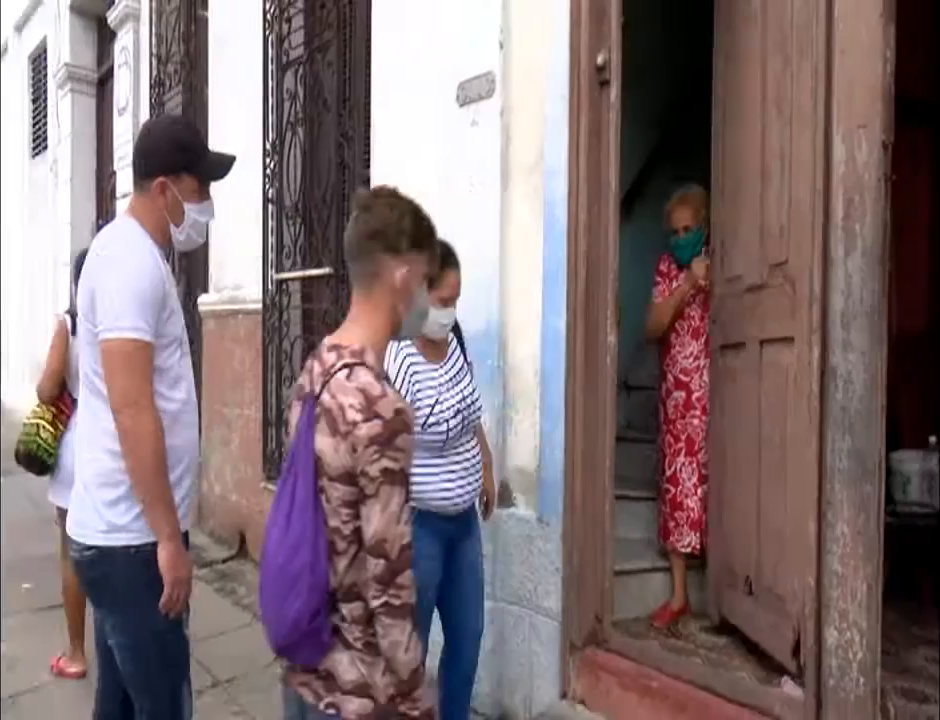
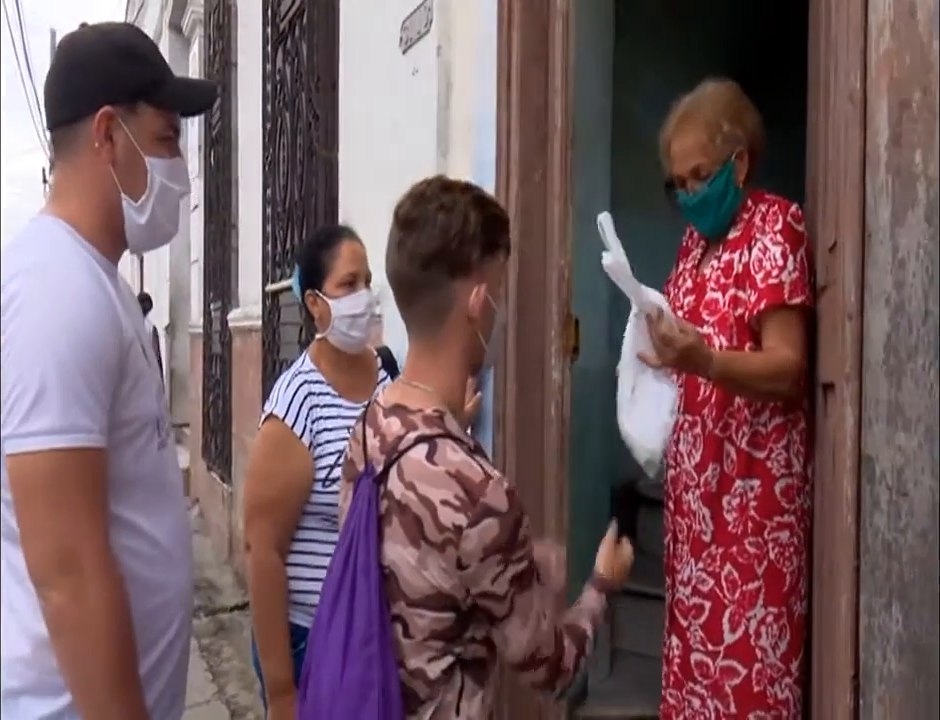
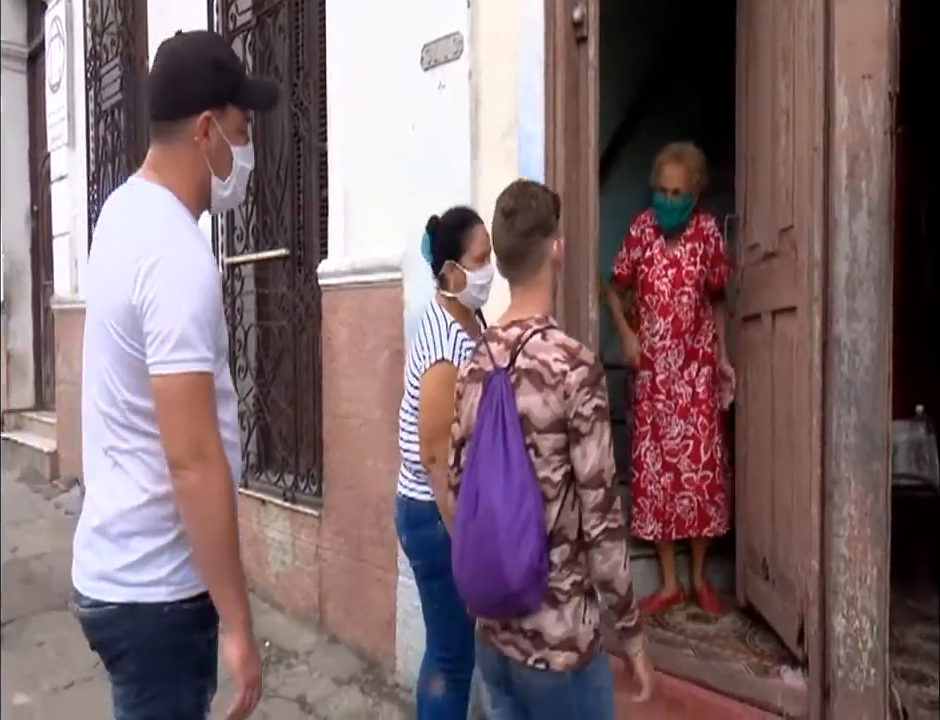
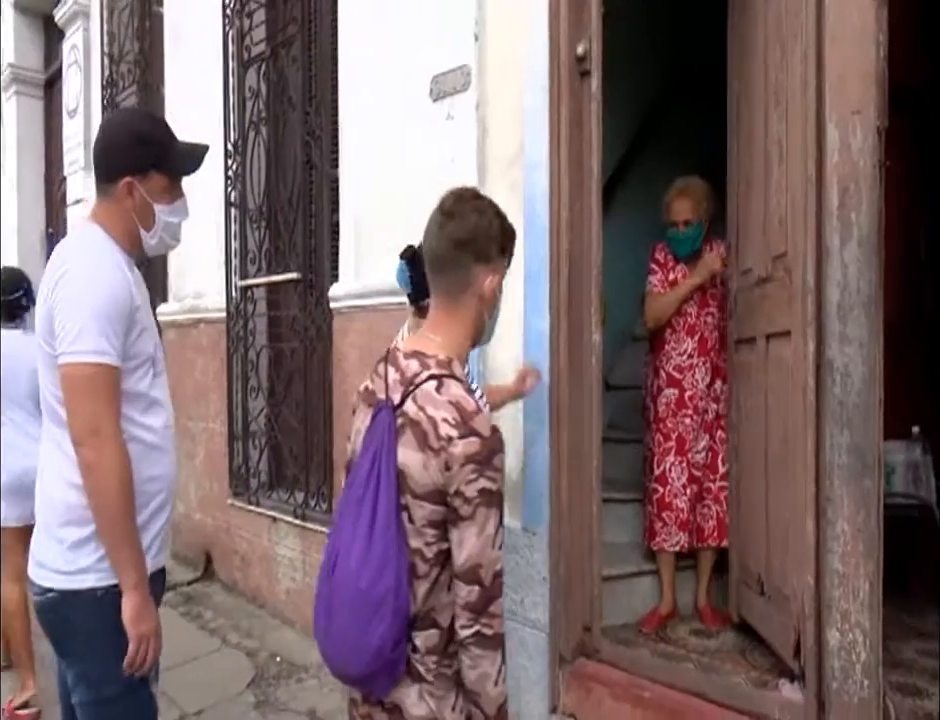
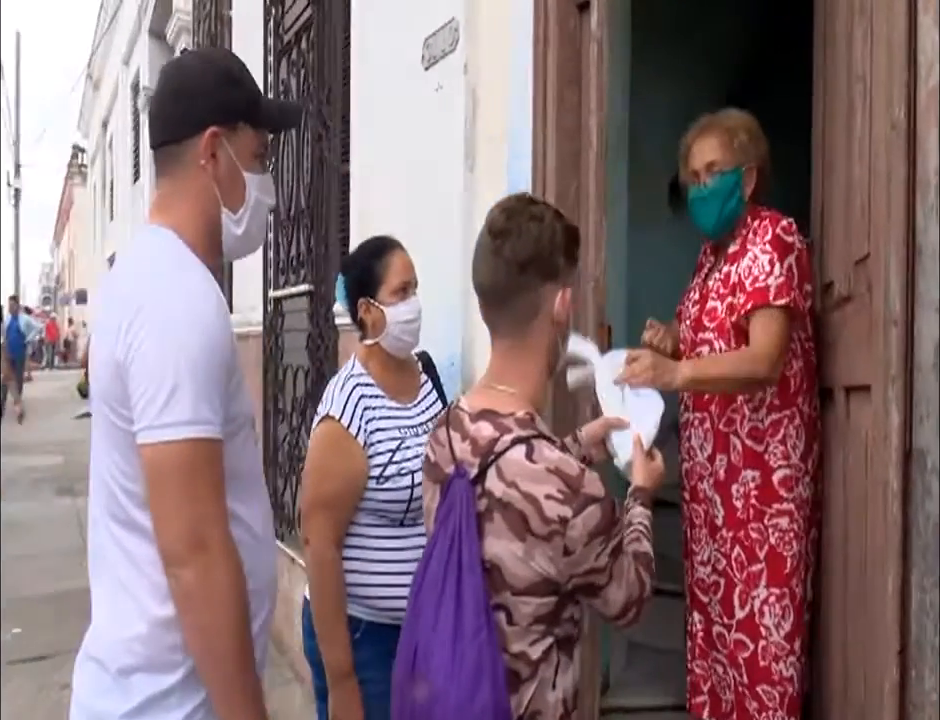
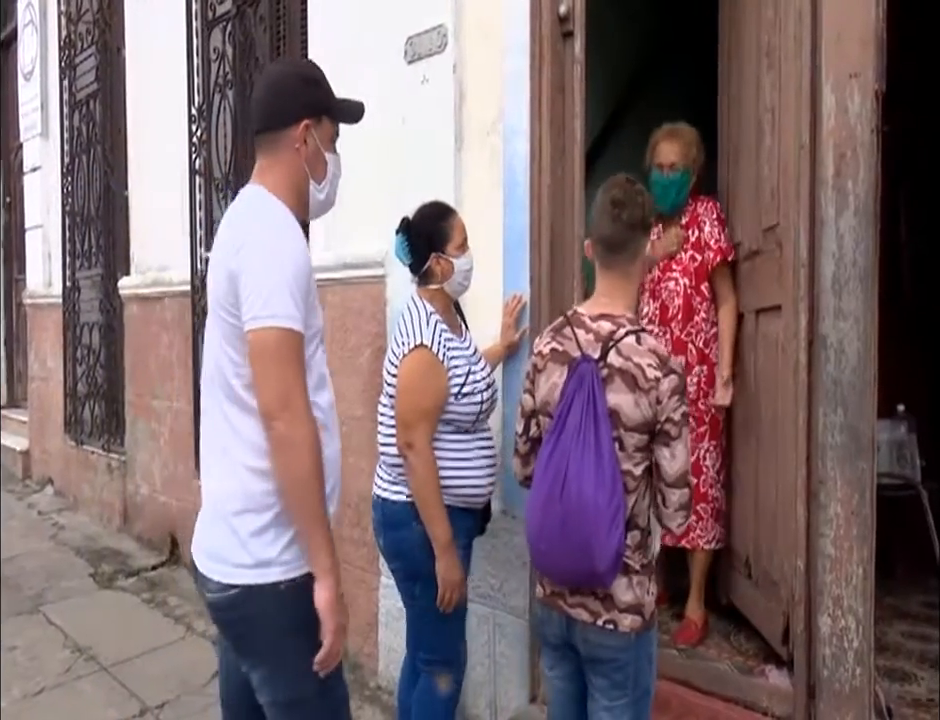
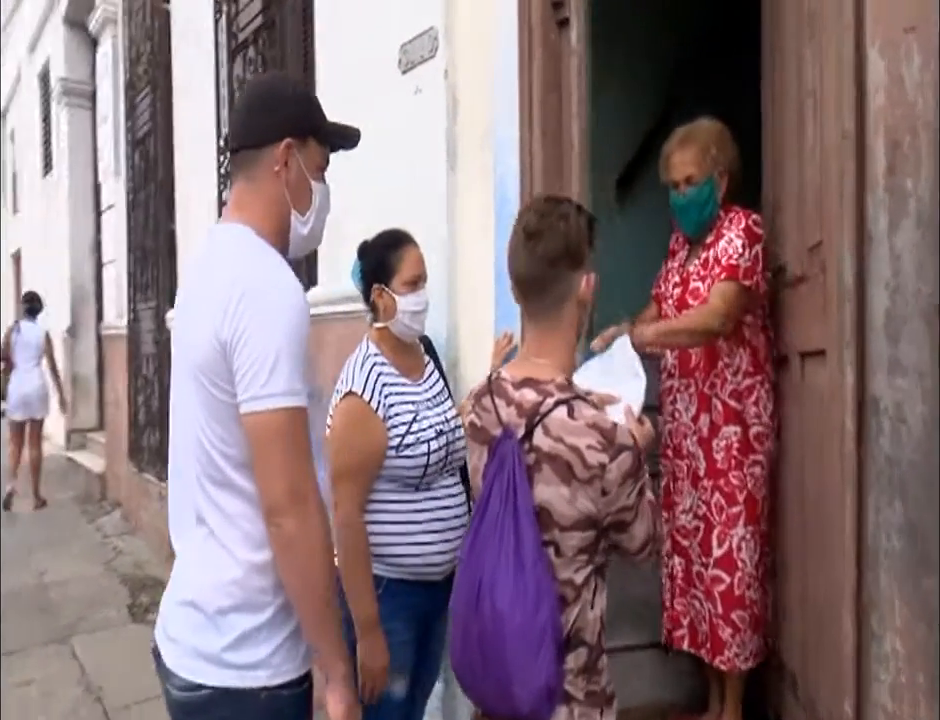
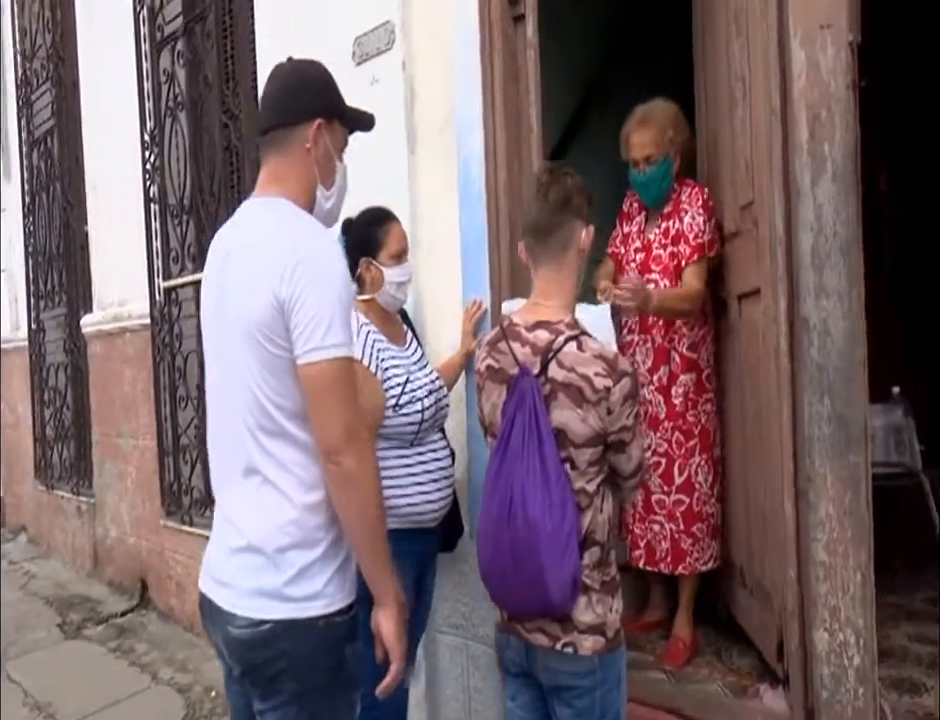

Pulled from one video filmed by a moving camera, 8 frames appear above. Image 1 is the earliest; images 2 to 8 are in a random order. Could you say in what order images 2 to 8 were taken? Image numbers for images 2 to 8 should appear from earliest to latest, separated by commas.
4, 3, 6, 8, 7, 5, 2
